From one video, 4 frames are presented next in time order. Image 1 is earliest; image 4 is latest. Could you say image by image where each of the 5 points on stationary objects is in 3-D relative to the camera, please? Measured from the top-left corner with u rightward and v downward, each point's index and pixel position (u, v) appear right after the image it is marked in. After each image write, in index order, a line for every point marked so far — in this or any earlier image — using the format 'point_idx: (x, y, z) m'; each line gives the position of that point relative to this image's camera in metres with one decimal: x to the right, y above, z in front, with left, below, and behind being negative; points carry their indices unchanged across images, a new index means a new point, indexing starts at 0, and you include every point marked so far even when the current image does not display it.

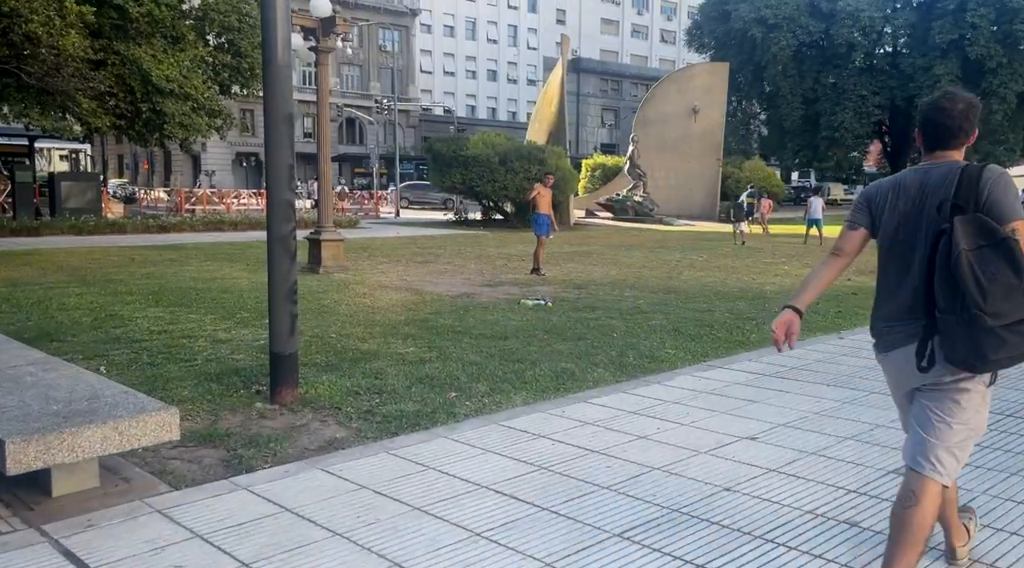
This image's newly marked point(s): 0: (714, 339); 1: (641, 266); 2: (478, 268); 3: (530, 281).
0: (+1.8, -0.5, +7.6) m
1: (+2.2, +0.3, +14.9) m
2: (-0.5, +0.3, +14.5) m
3: (+0.3, 0.0, +12.4) m
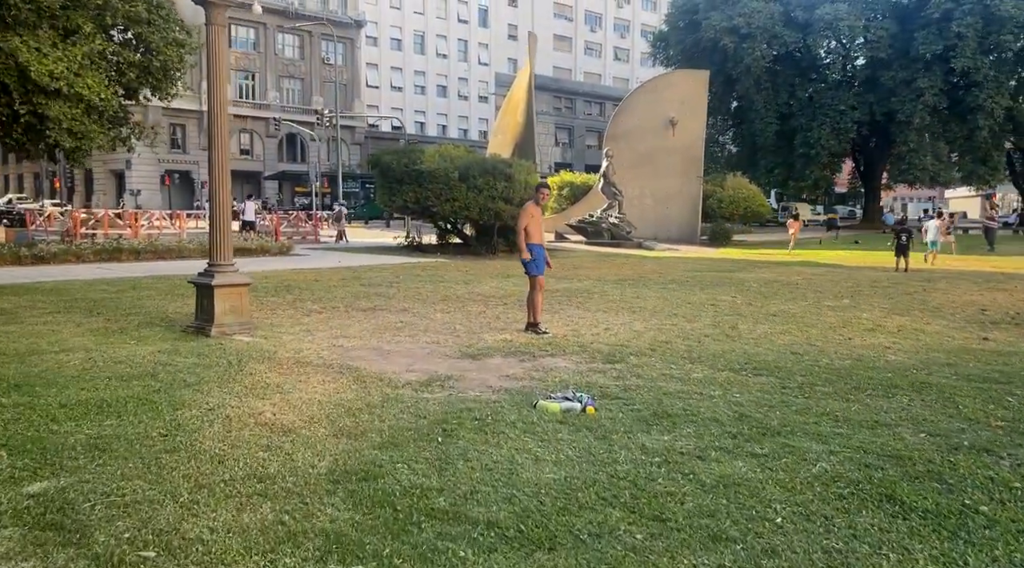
0: (+2.0, -1.0, +3.5) m
1: (+2.0, -0.4, +10.8) m
2: (-0.7, -0.4, +10.3) m
3: (+0.2, -0.6, +8.3) m
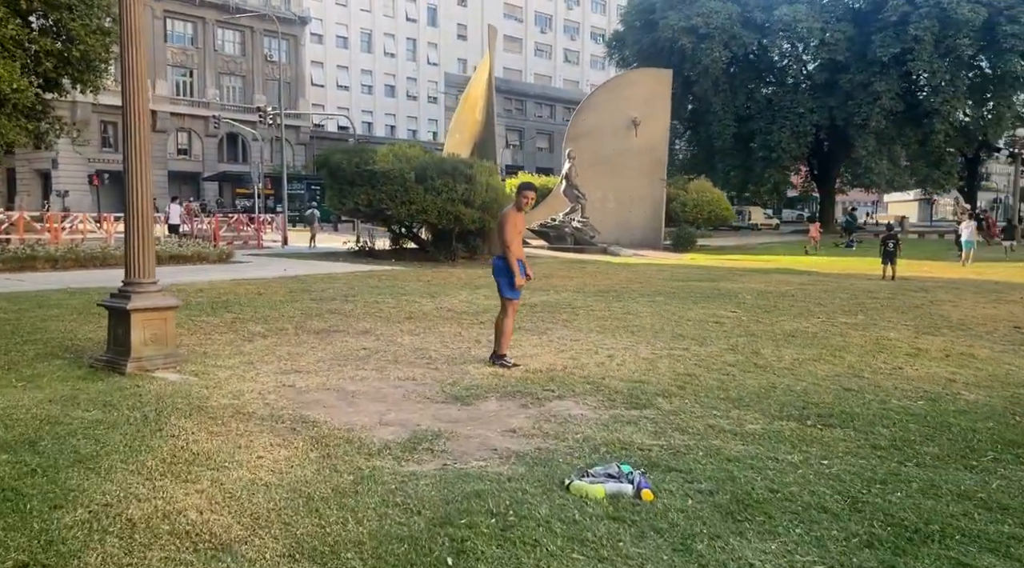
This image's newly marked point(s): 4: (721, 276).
0: (+2.2, -1.2, +2.1) m
1: (+1.8, -0.6, +9.4) m
2: (-0.9, -0.6, +8.7) m
3: (+0.1, -0.8, +6.7) m
4: (+4.3, +0.2, +18.2) m
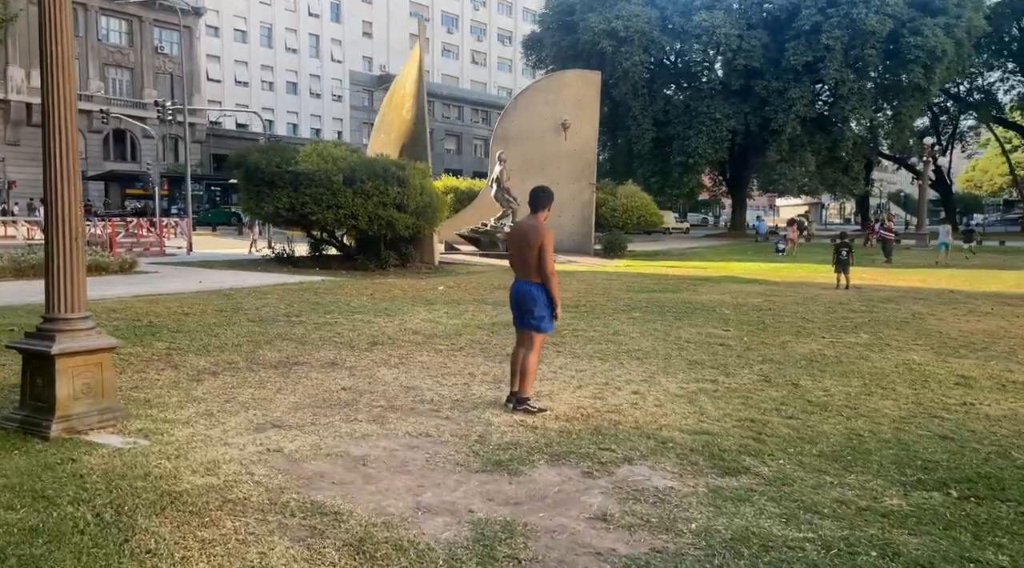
0: (+3.0, -1.3, +1.1) m
1: (+1.8, -0.8, +8.3) m
2: (-0.8, -0.8, +7.3) m
3: (+0.4, -1.0, +5.4) m
4: (+3.3, 0.0, +17.4) m
